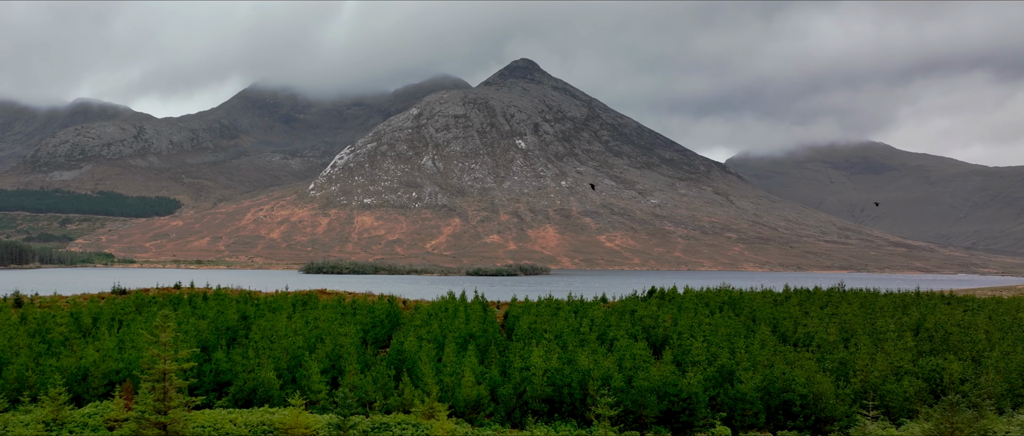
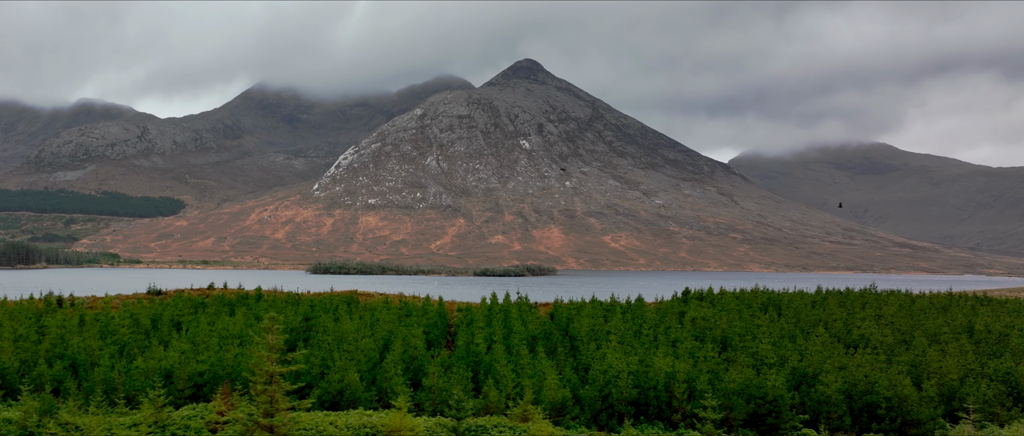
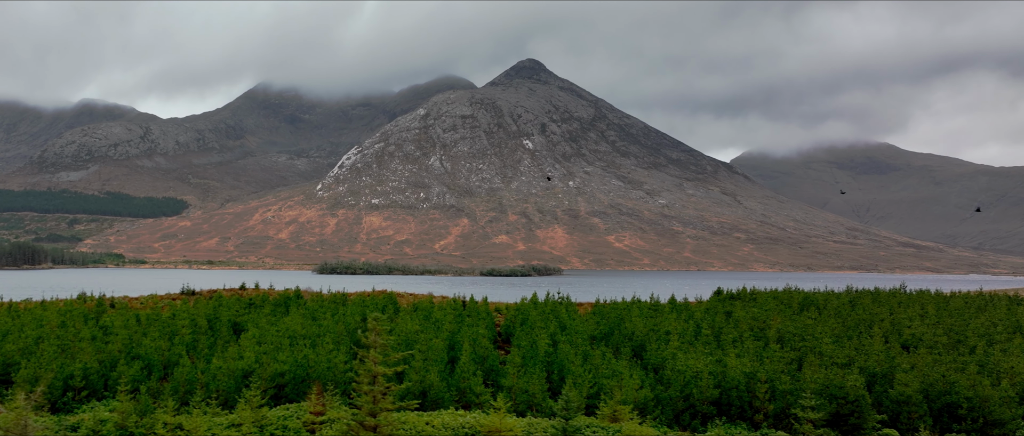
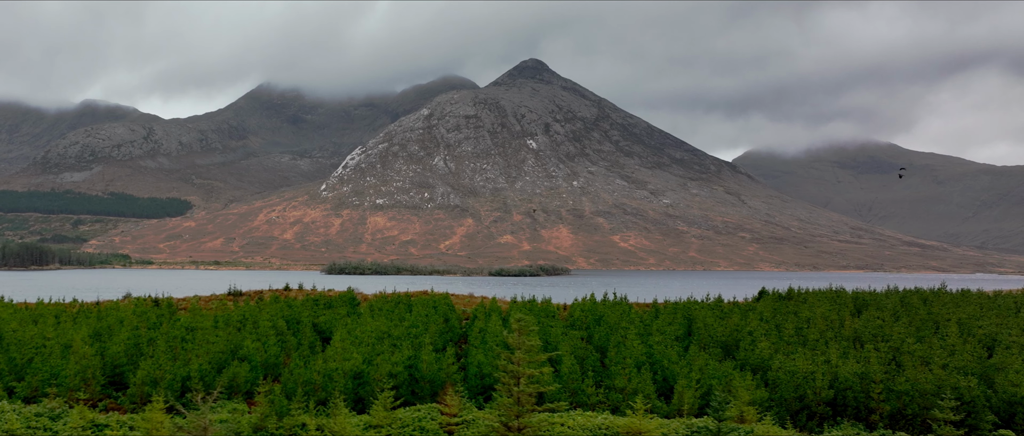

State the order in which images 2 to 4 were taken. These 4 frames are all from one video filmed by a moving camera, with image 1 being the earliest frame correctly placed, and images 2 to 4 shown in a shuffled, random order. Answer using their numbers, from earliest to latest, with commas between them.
2, 3, 4
